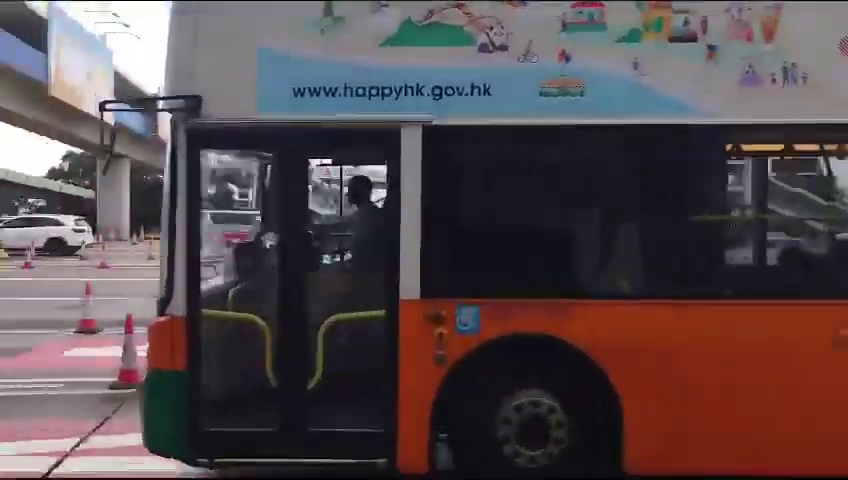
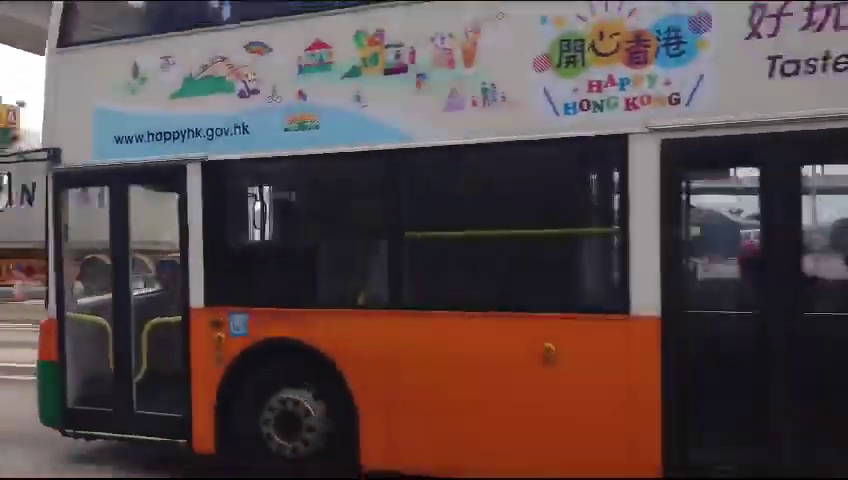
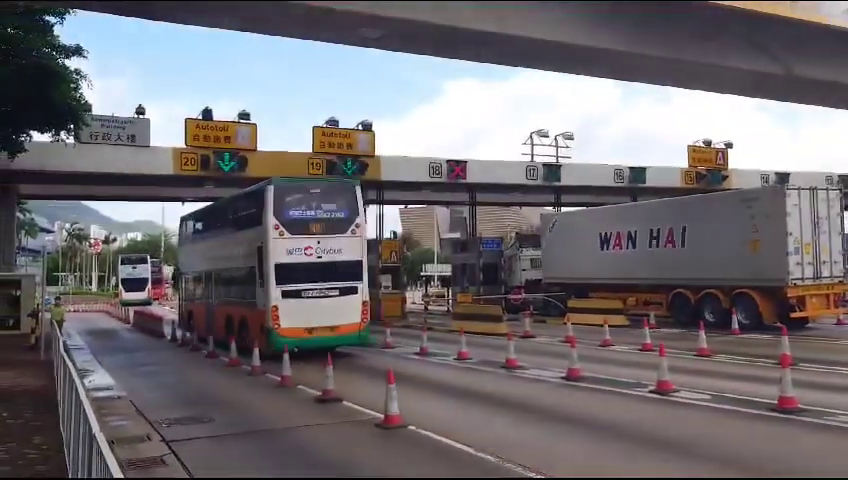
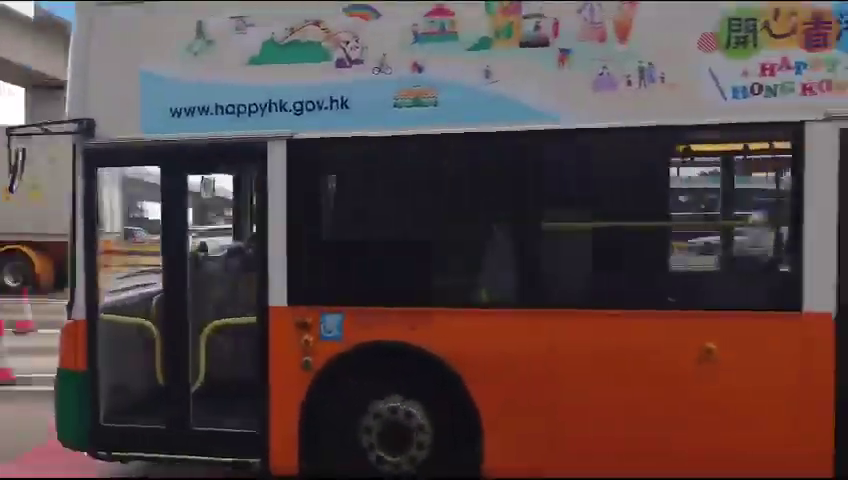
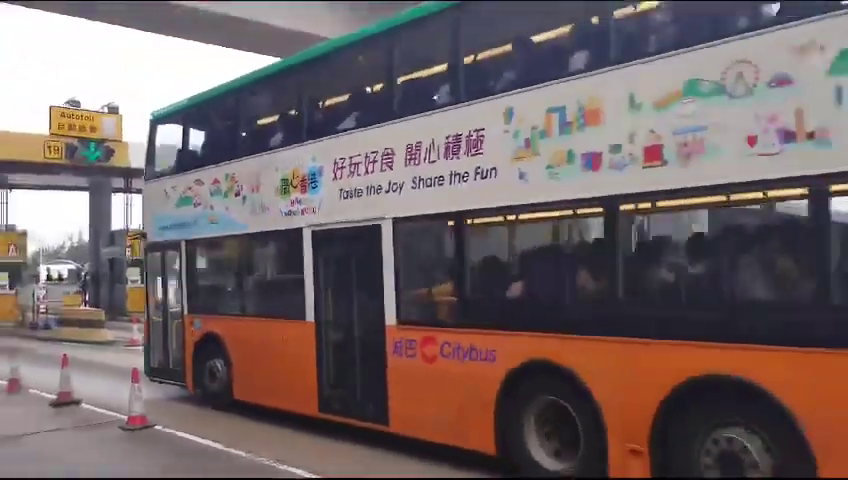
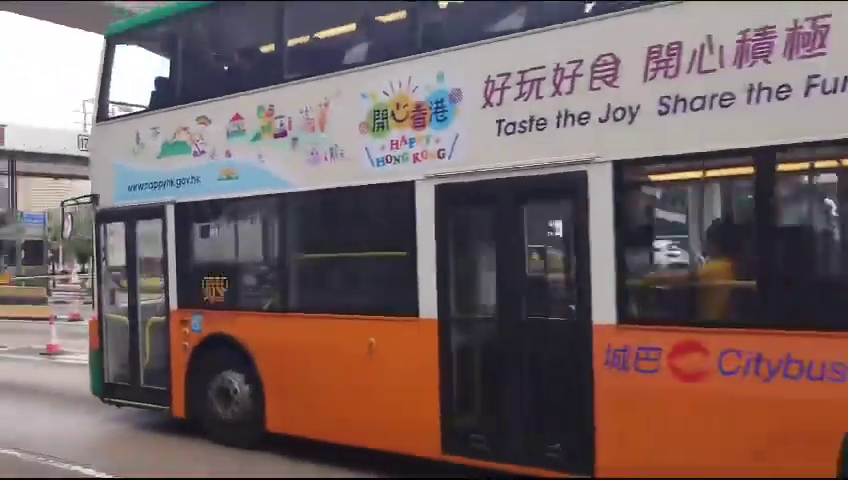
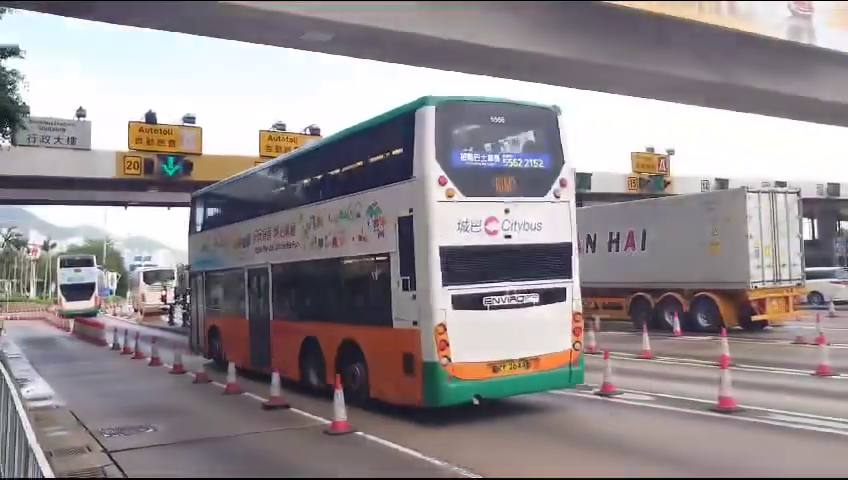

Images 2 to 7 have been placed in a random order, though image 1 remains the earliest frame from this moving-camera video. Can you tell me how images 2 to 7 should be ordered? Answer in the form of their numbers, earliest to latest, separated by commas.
4, 2, 6, 5, 7, 3
